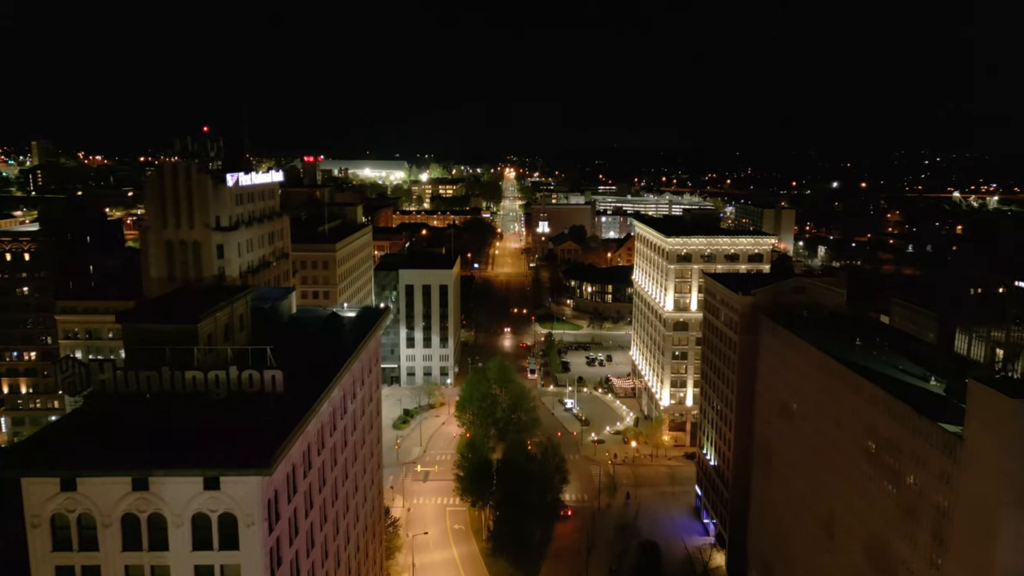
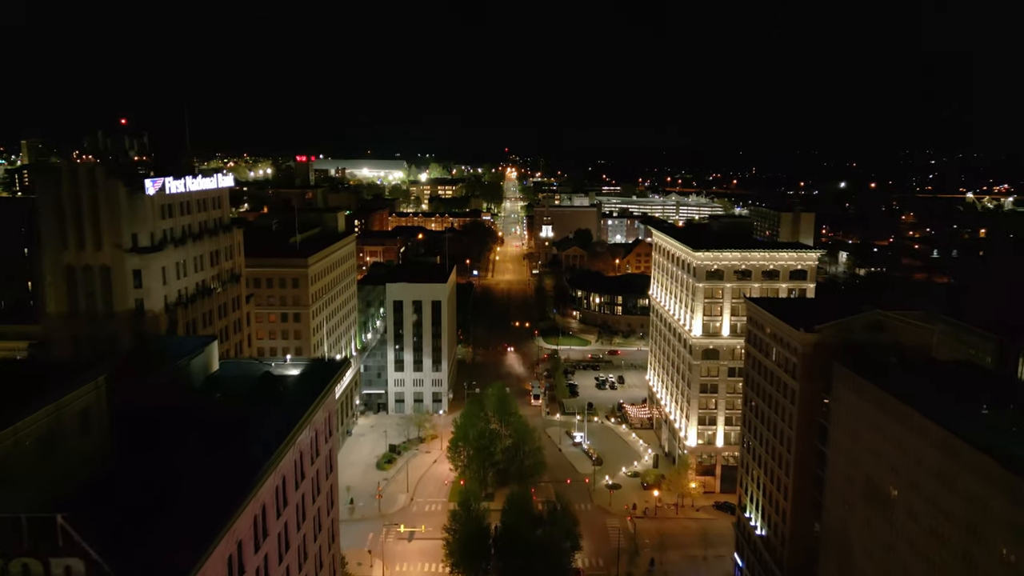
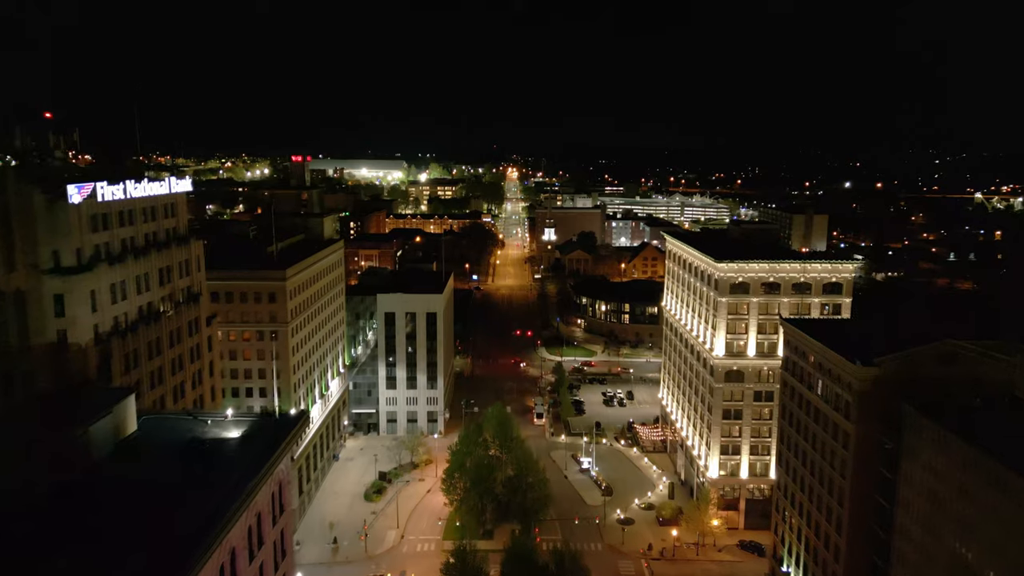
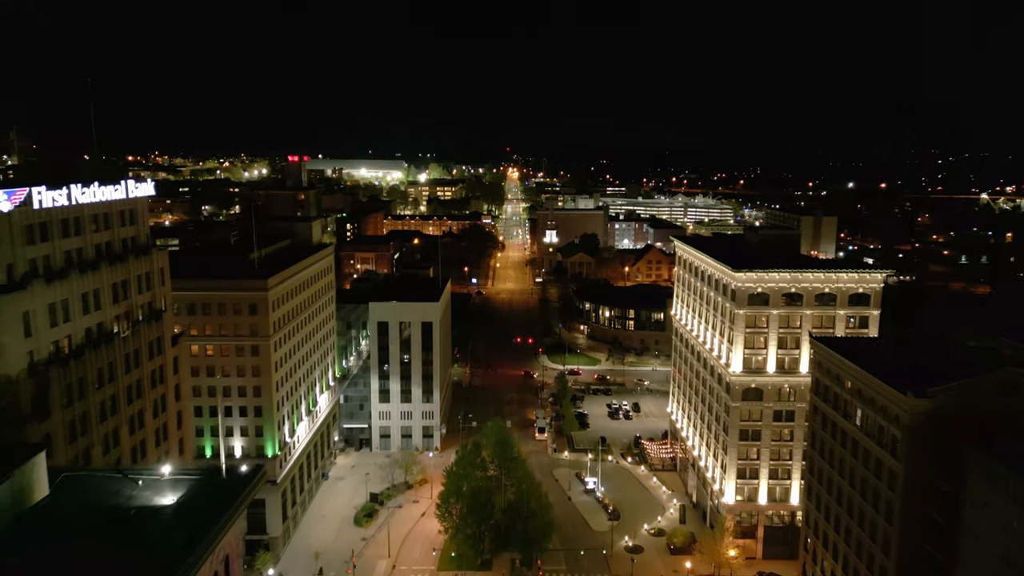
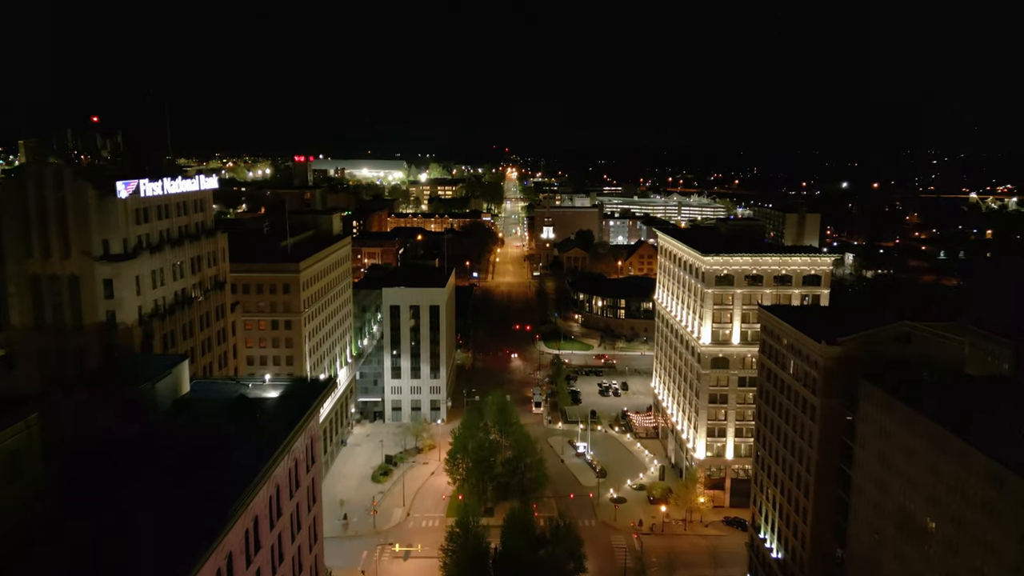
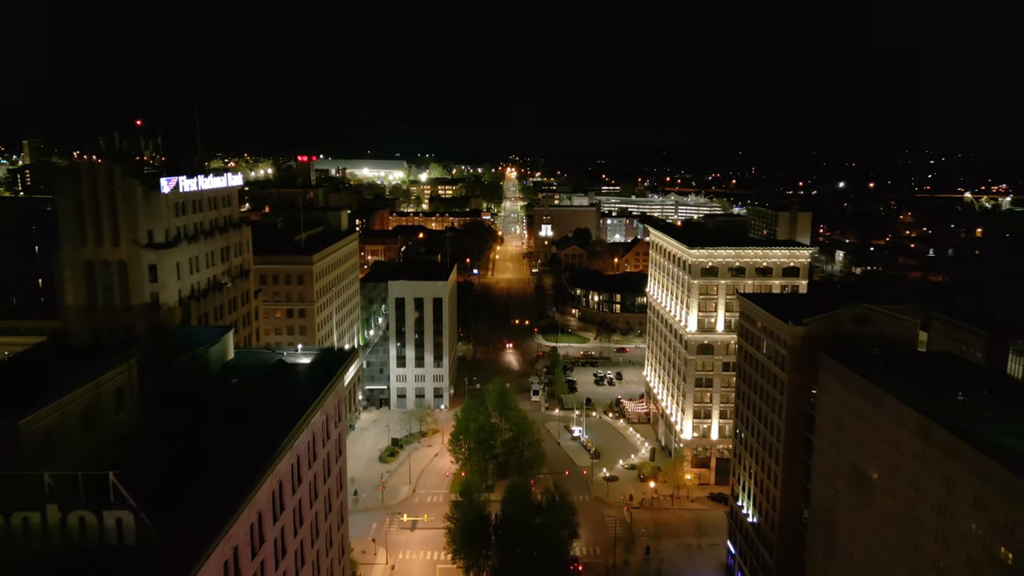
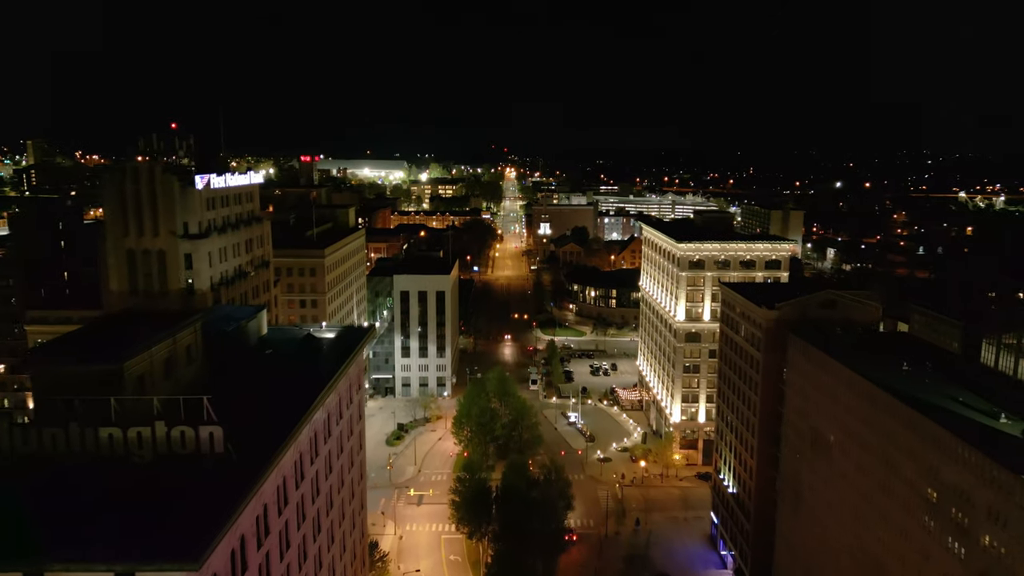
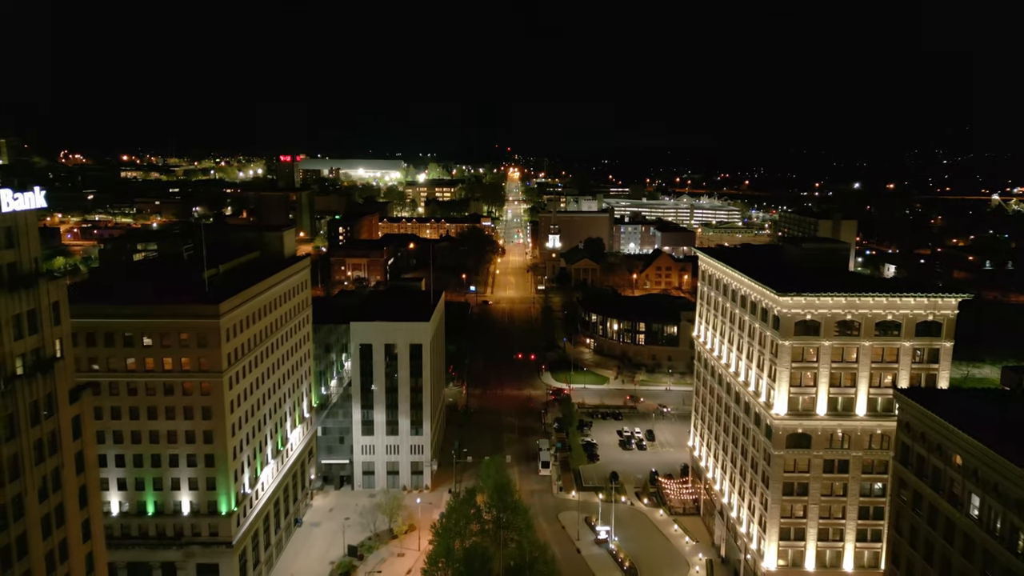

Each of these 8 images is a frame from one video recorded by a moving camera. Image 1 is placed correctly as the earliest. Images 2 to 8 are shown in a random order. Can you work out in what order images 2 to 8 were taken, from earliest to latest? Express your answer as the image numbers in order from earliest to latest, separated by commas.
7, 6, 2, 5, 3, 4, 8
